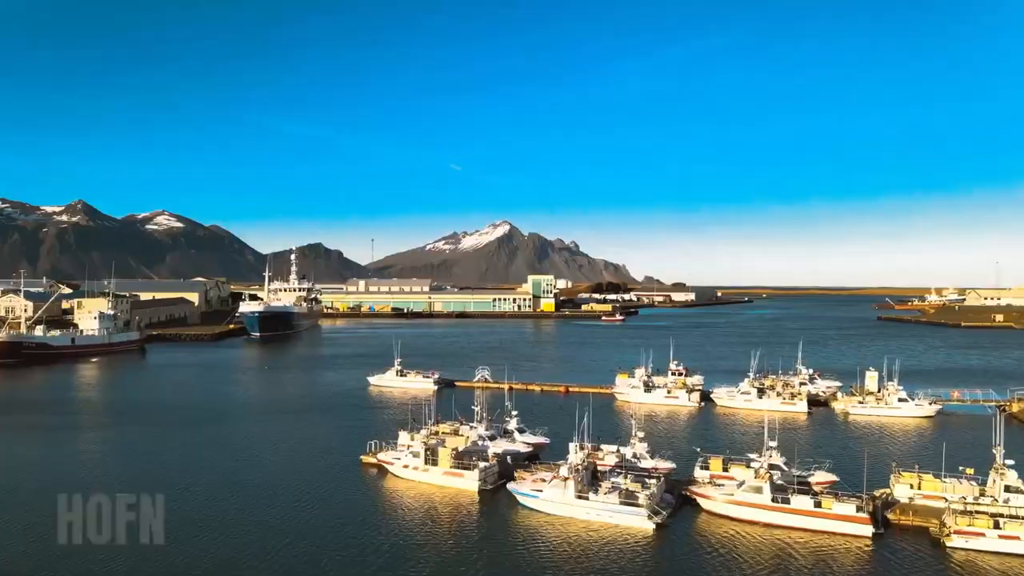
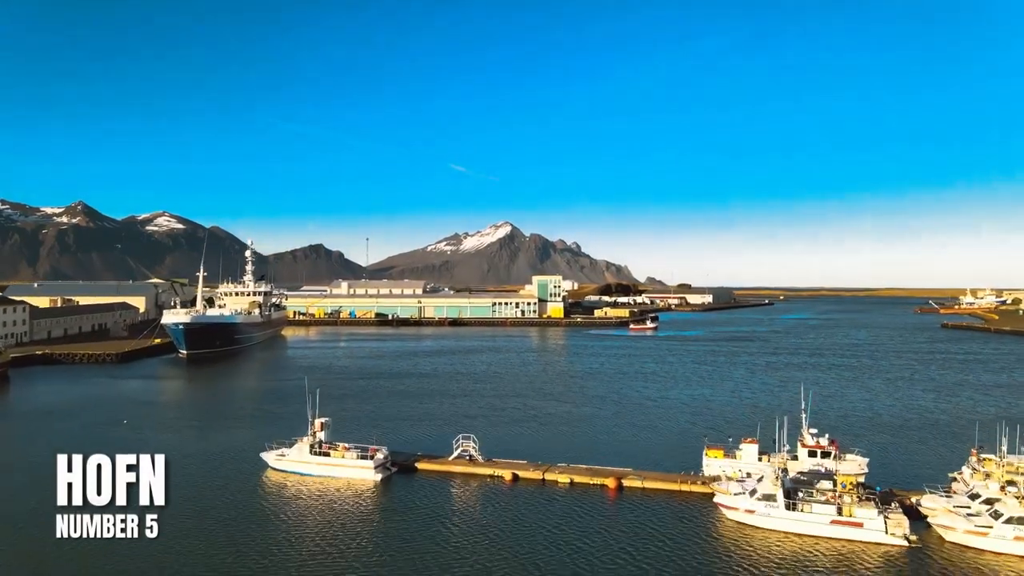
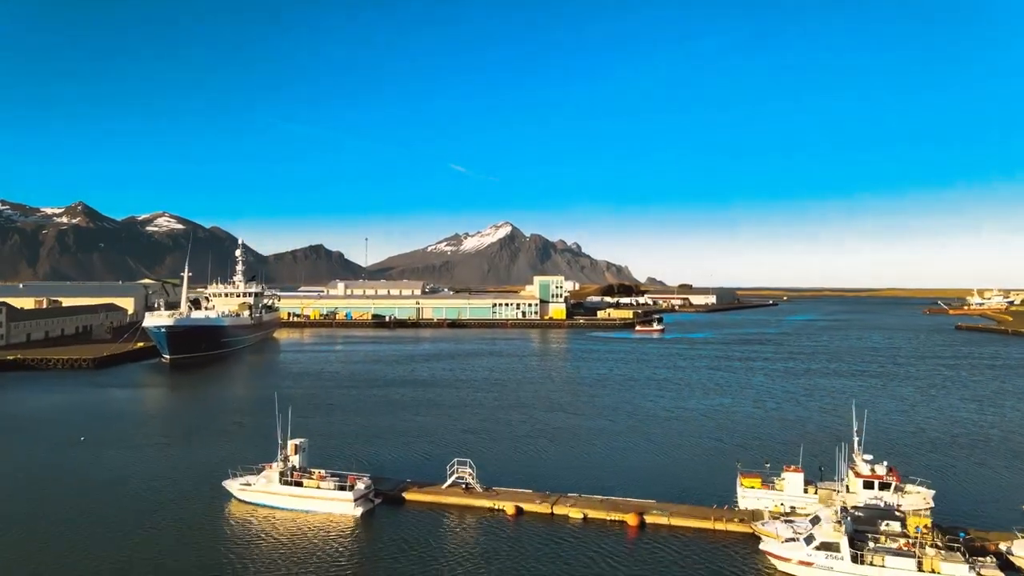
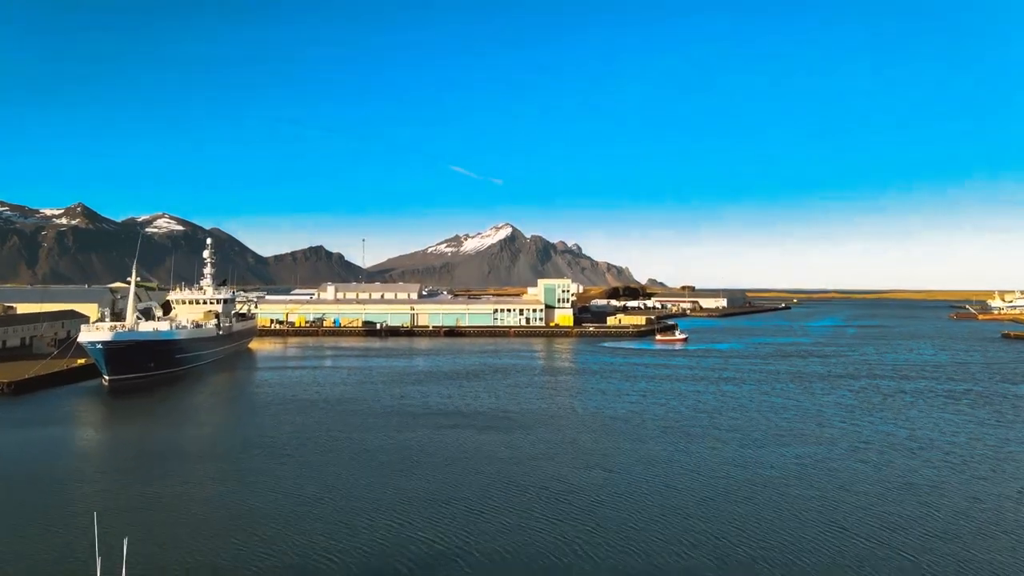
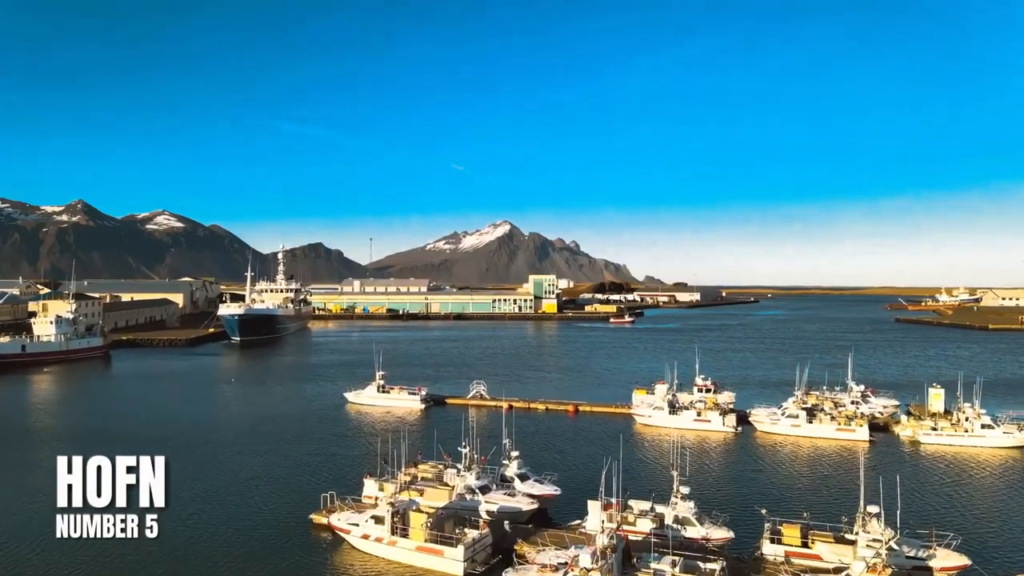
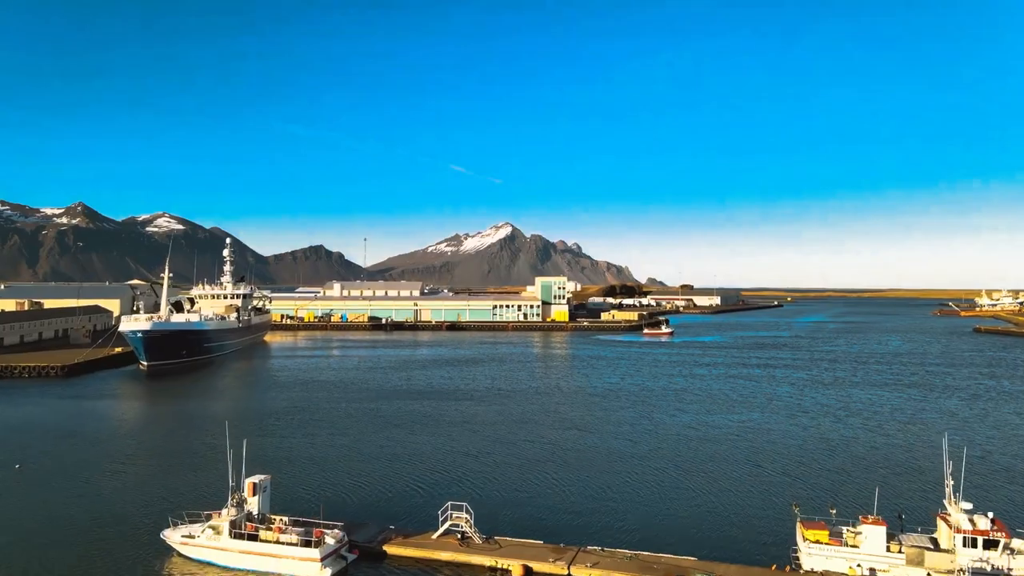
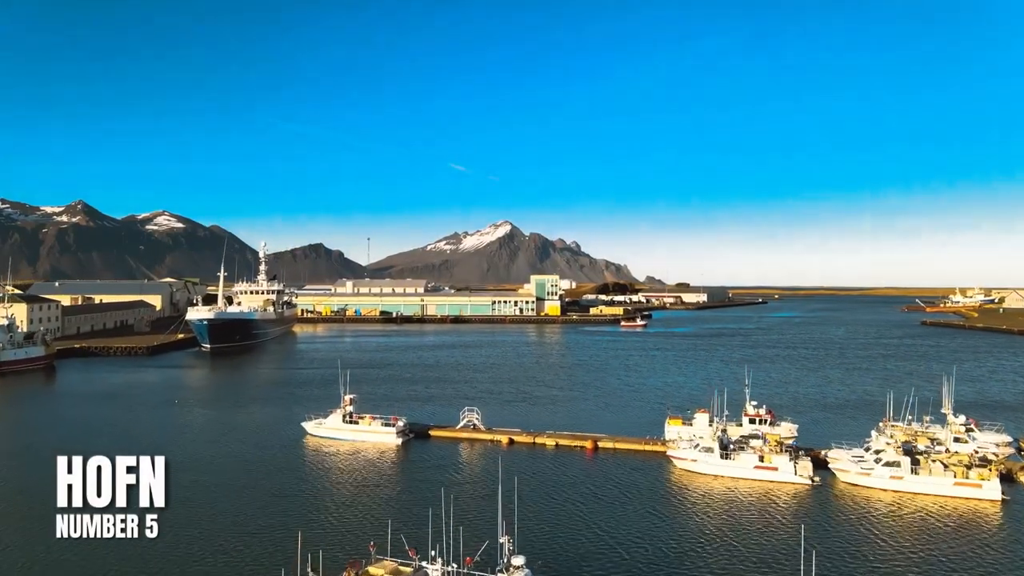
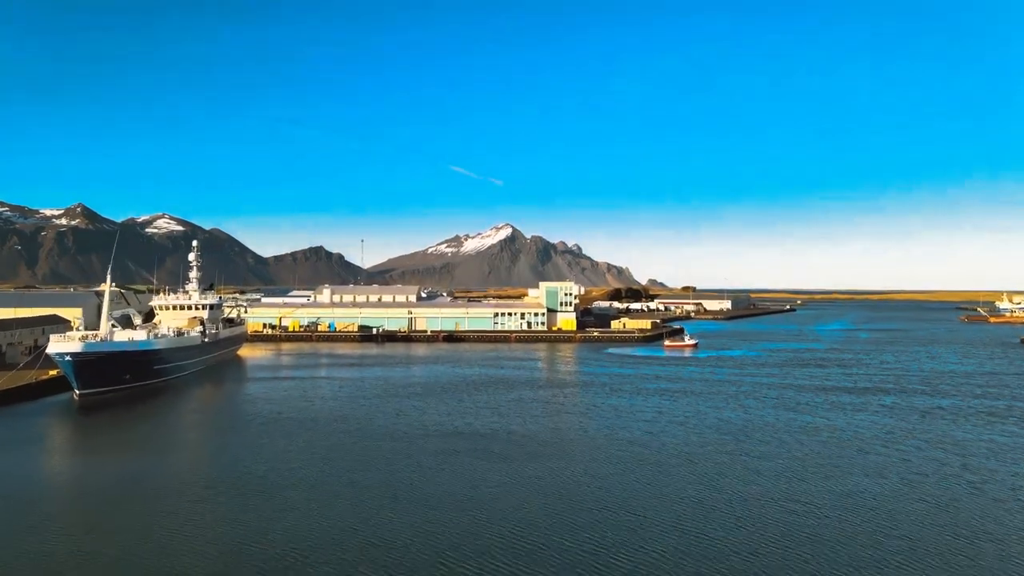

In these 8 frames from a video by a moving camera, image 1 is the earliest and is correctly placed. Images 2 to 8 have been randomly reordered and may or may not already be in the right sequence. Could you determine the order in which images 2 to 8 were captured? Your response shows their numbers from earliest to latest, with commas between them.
5, 7, 2, 3, 6, 4, 8
